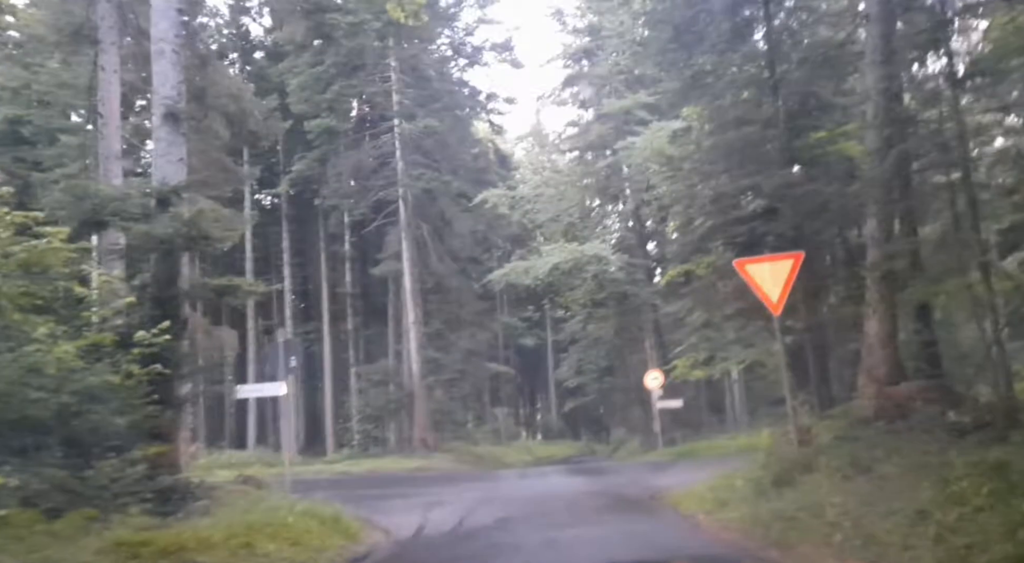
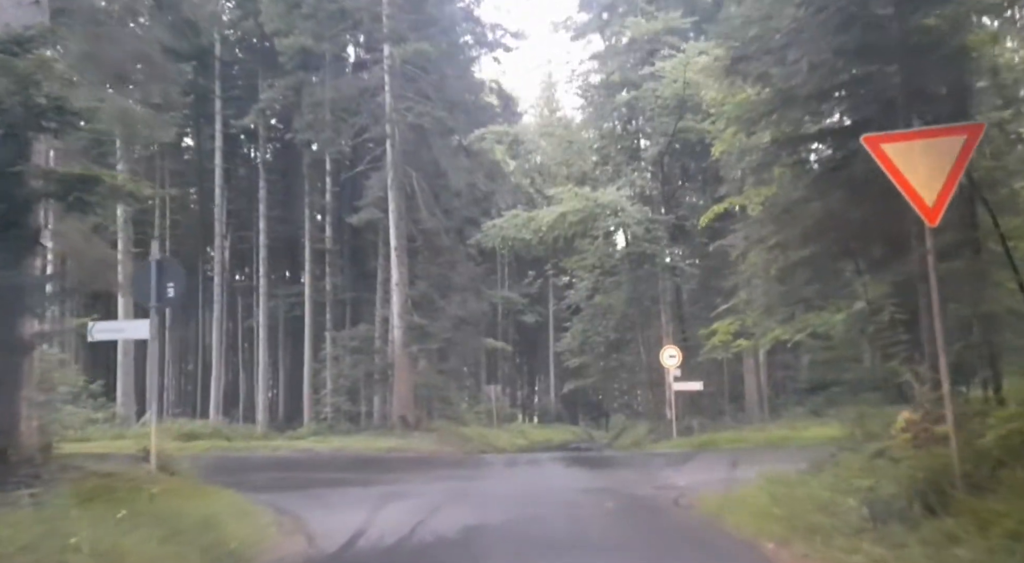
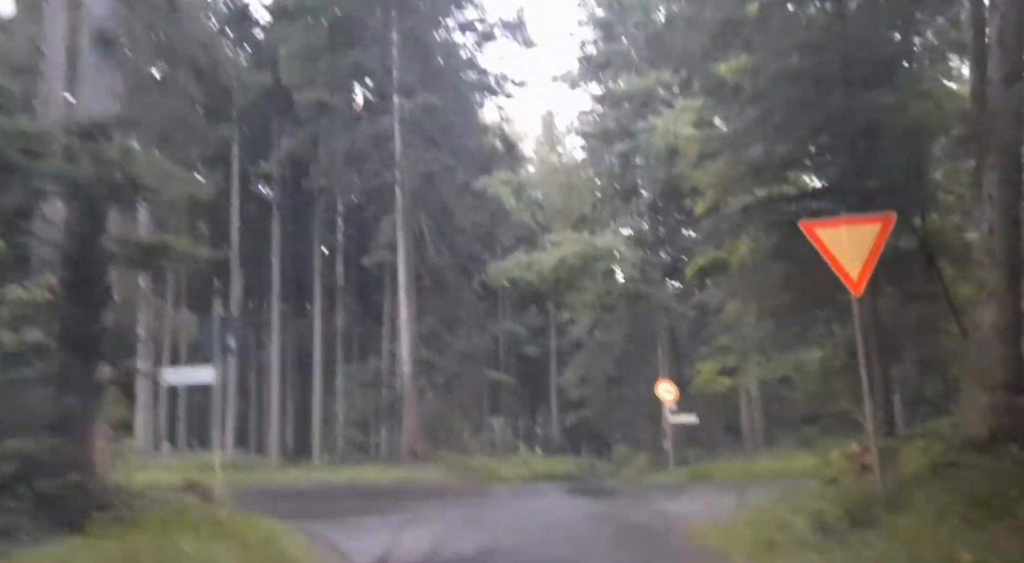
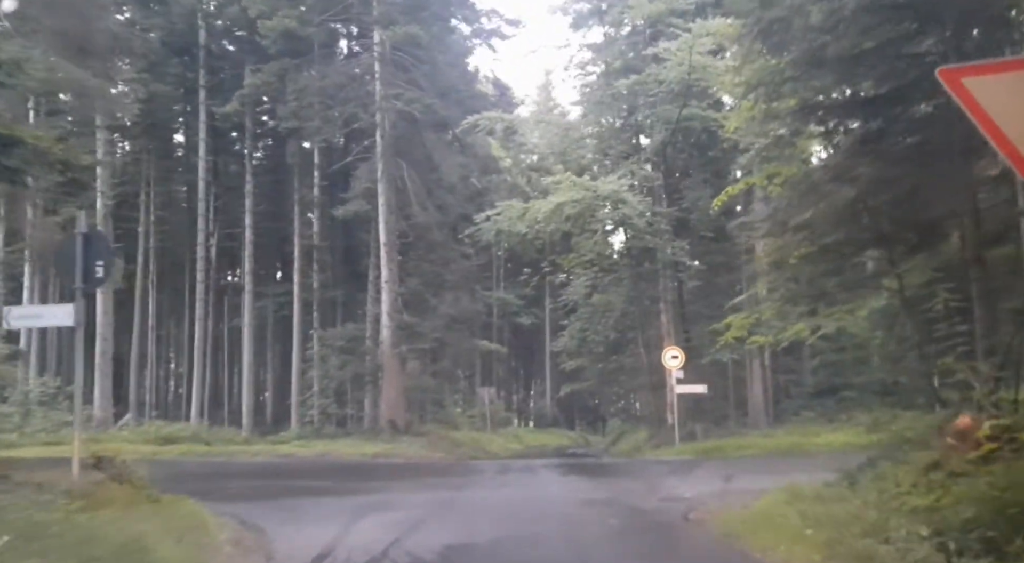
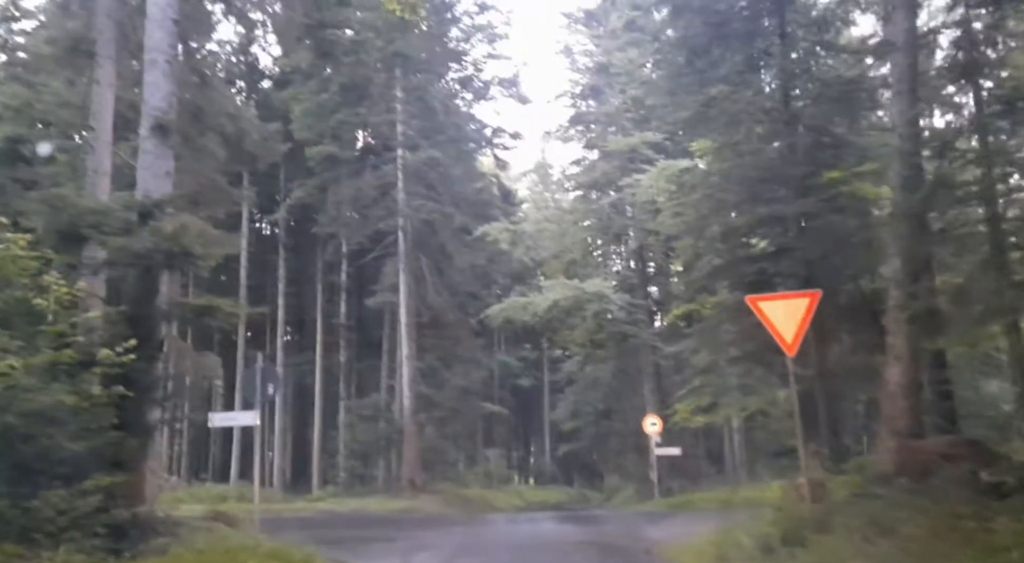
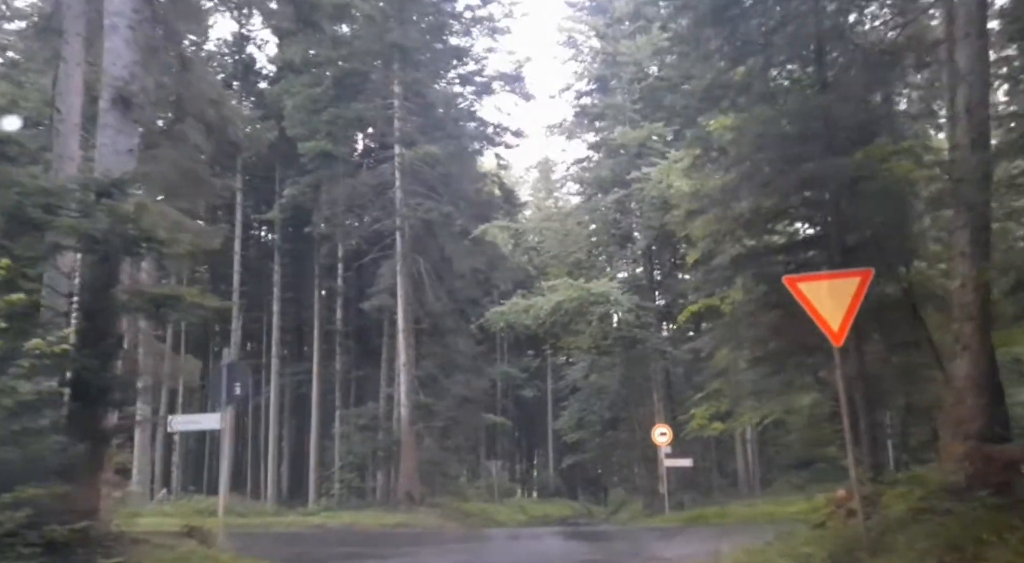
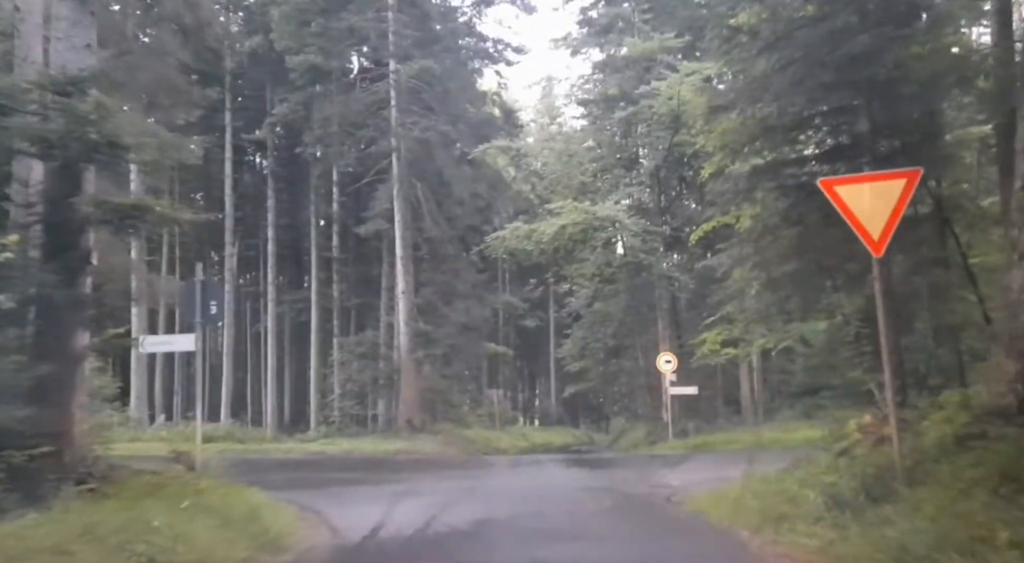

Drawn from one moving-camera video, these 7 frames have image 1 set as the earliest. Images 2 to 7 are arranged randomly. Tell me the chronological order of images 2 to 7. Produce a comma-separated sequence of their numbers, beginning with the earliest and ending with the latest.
5, 6, 3, 7, 2, 4
